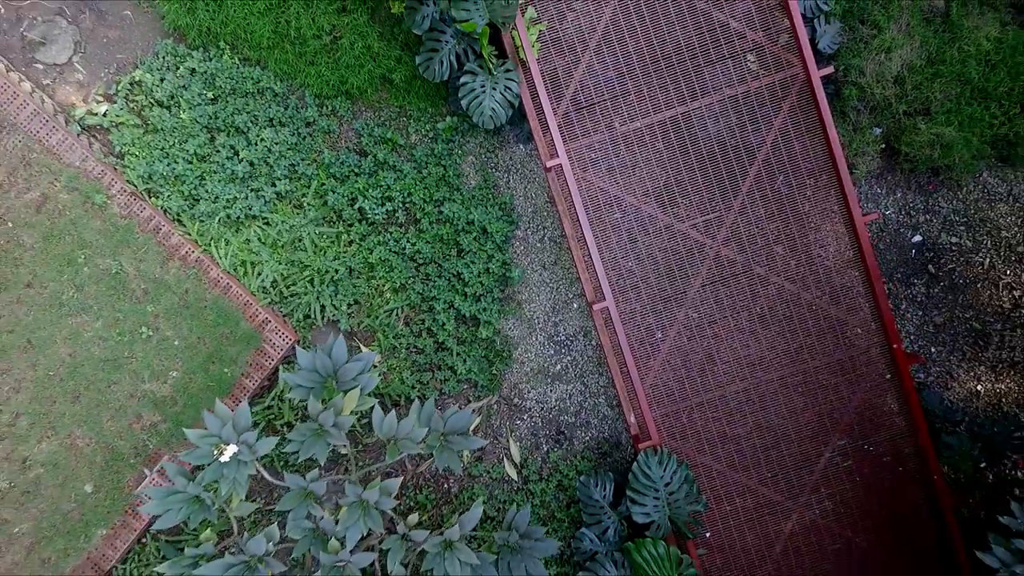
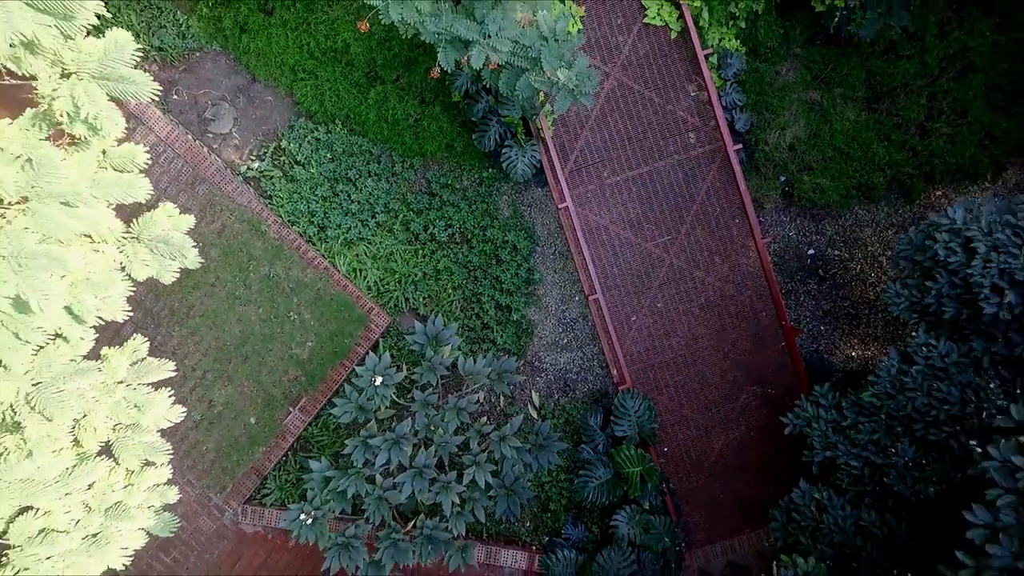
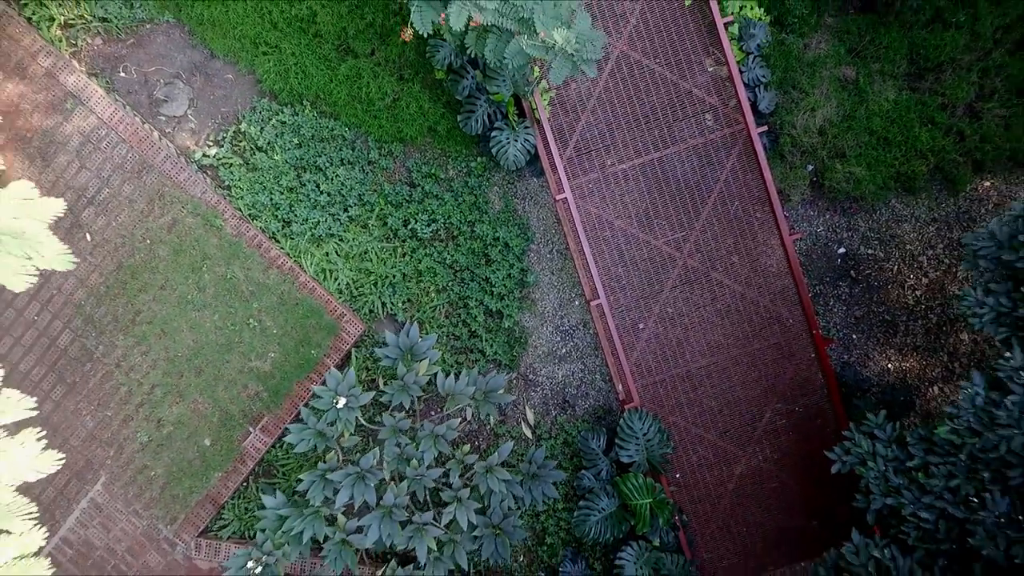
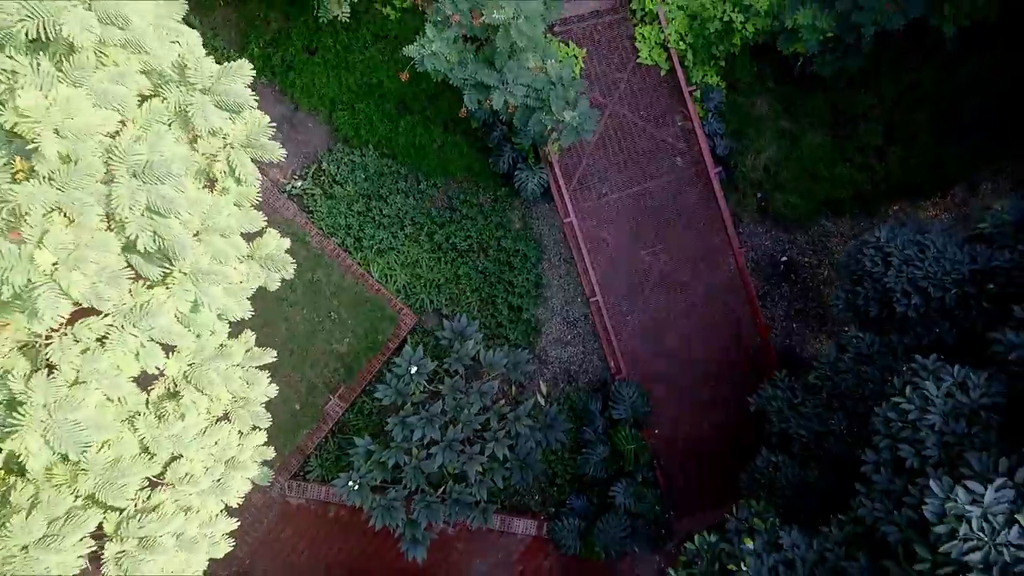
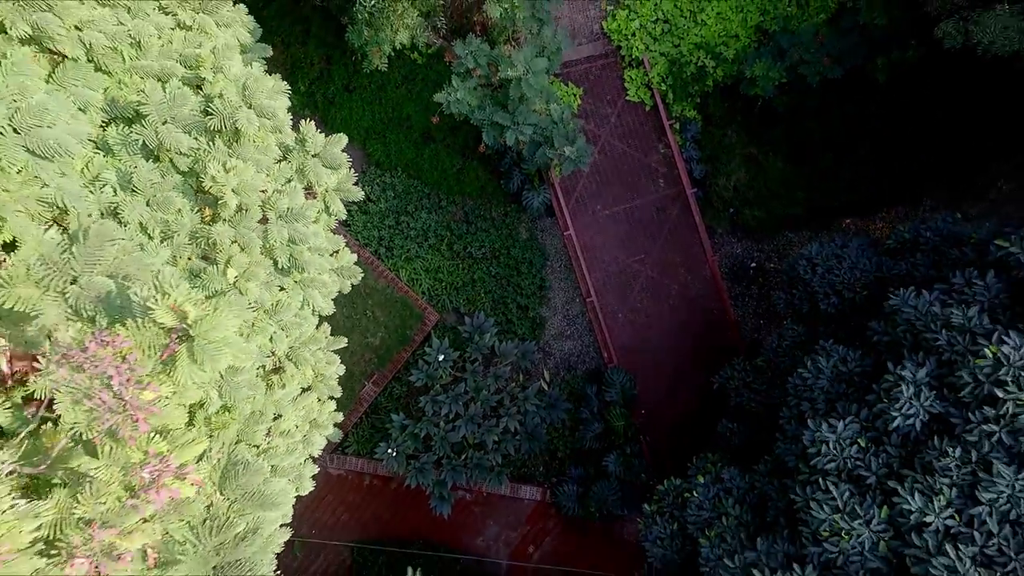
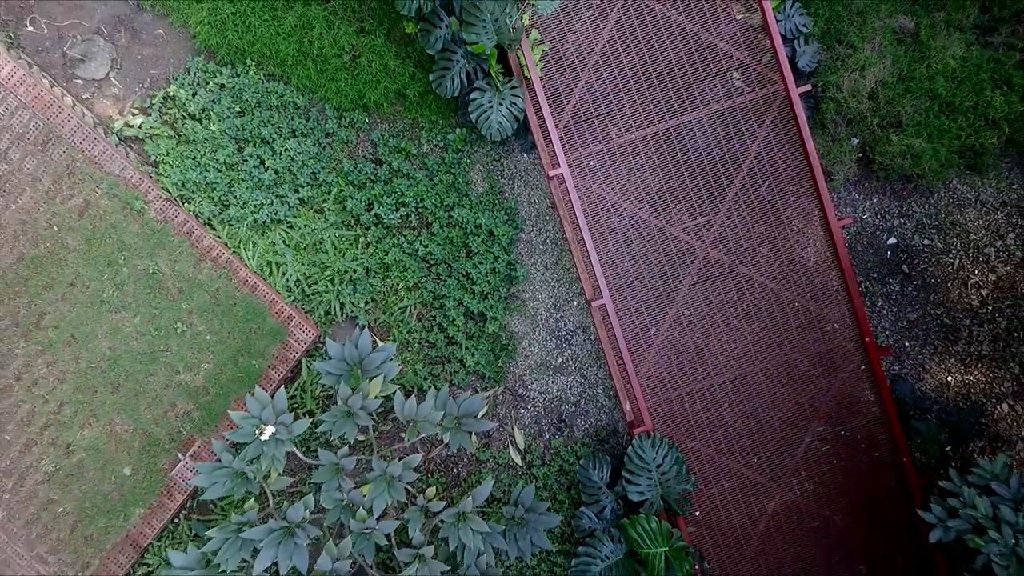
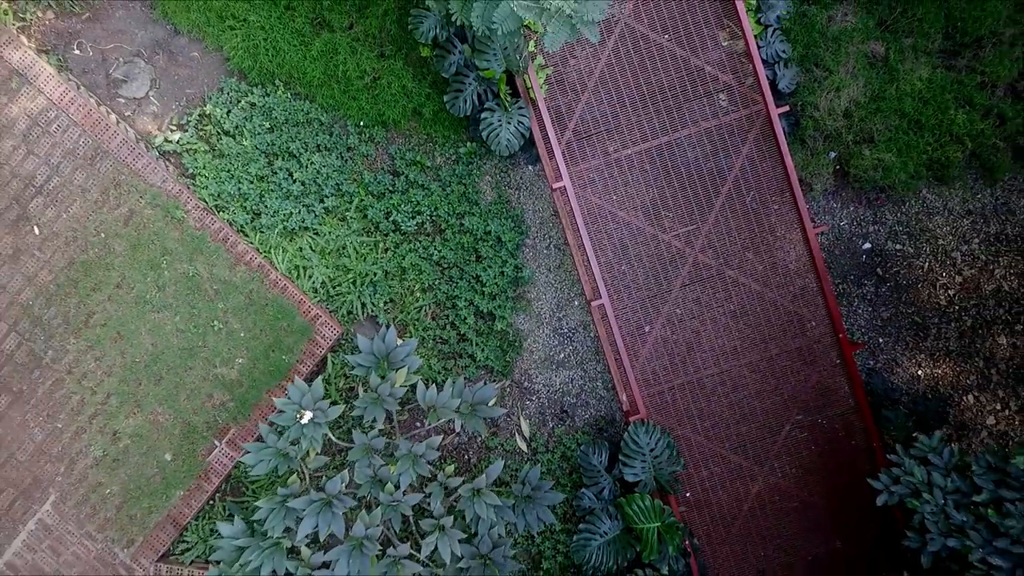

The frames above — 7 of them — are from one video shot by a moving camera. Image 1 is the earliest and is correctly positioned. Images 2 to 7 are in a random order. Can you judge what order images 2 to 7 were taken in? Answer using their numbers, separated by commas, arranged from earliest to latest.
6, 7, 3, 2, 4, 5
